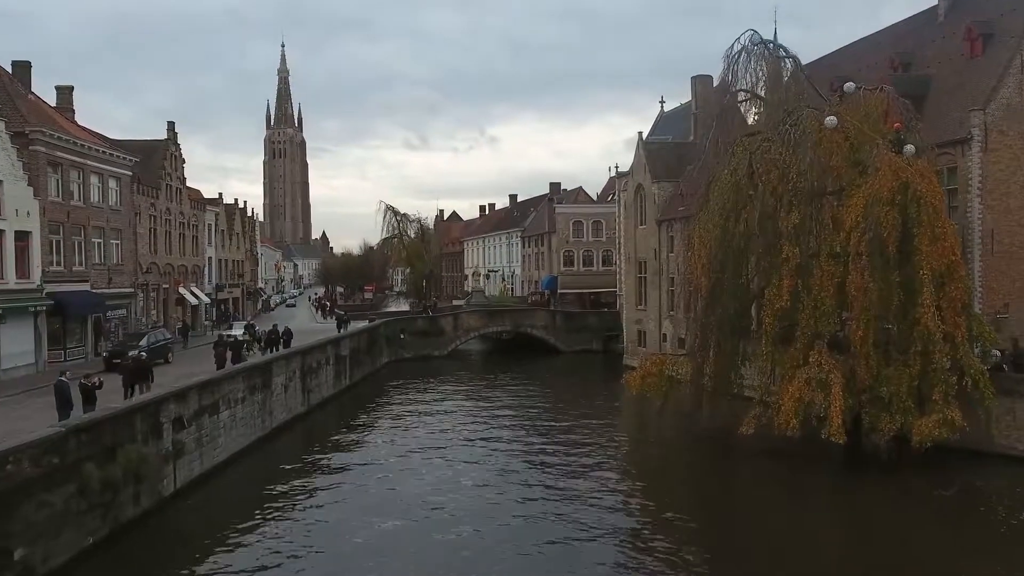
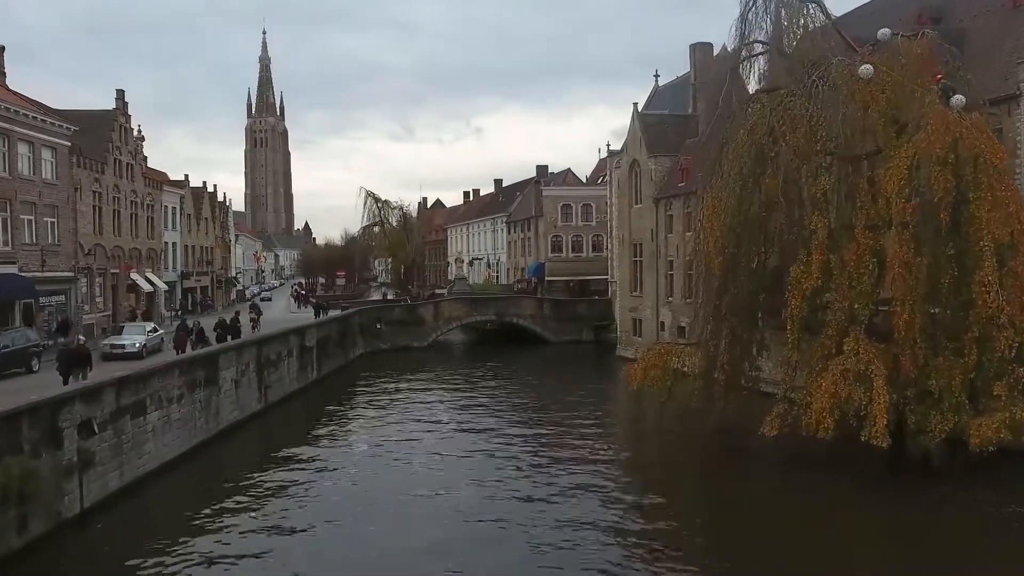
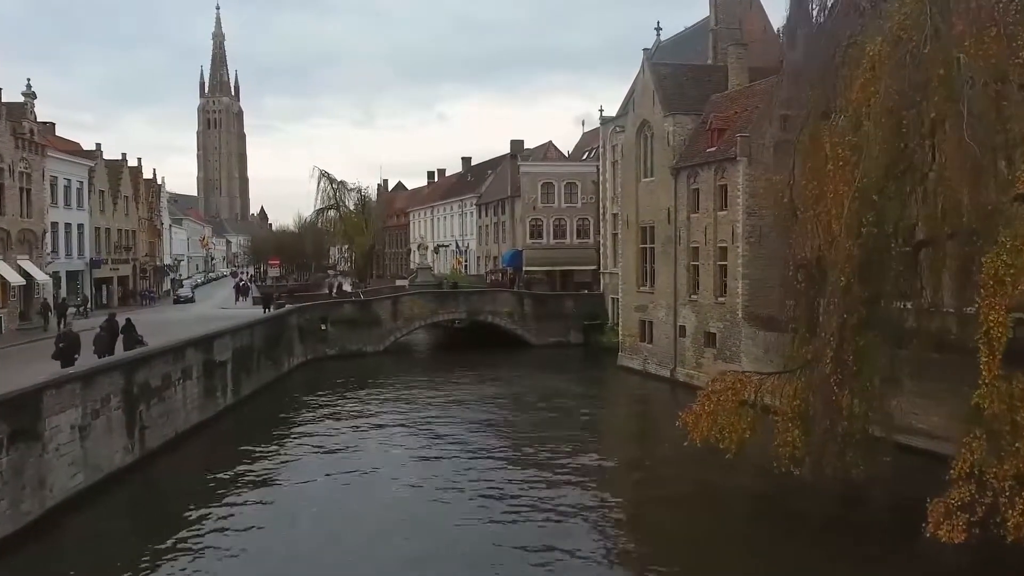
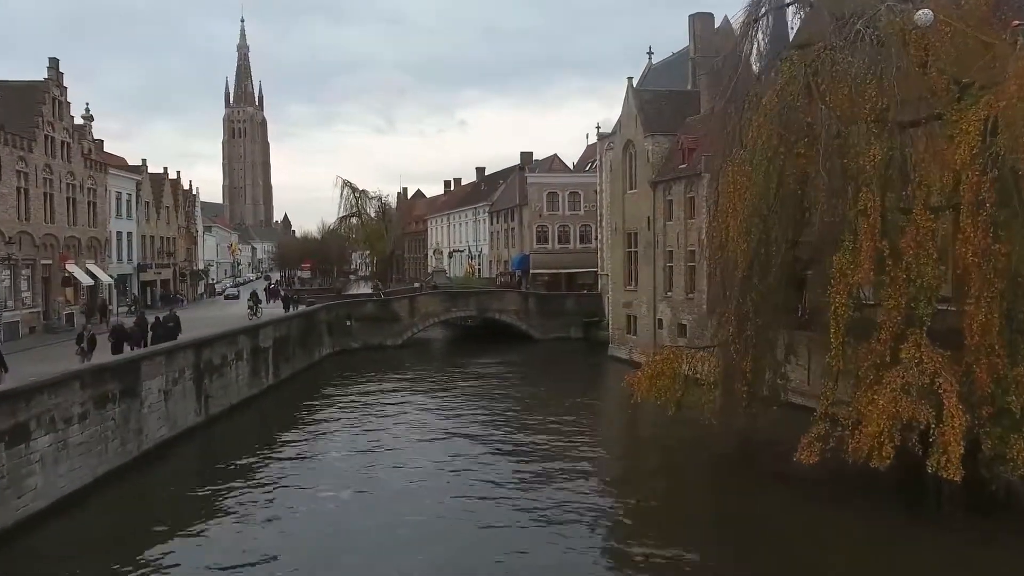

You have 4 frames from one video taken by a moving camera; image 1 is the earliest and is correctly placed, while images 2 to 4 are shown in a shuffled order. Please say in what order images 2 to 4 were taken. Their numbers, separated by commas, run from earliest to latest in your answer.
2, 4, 3
